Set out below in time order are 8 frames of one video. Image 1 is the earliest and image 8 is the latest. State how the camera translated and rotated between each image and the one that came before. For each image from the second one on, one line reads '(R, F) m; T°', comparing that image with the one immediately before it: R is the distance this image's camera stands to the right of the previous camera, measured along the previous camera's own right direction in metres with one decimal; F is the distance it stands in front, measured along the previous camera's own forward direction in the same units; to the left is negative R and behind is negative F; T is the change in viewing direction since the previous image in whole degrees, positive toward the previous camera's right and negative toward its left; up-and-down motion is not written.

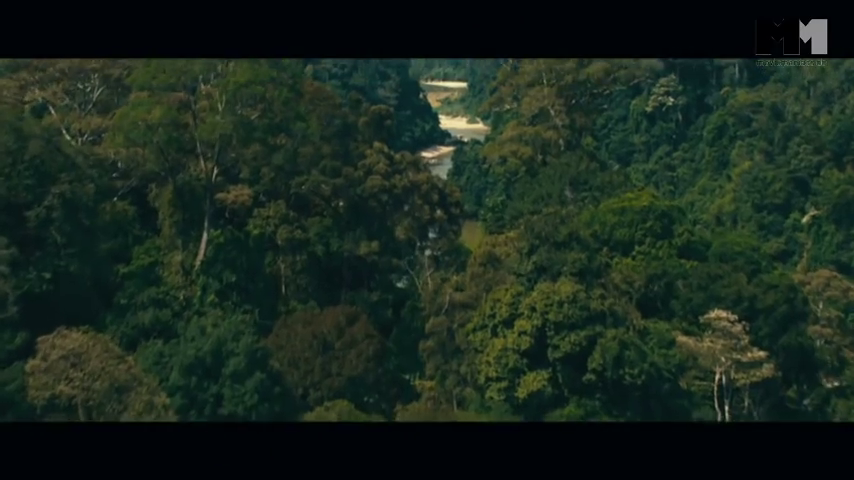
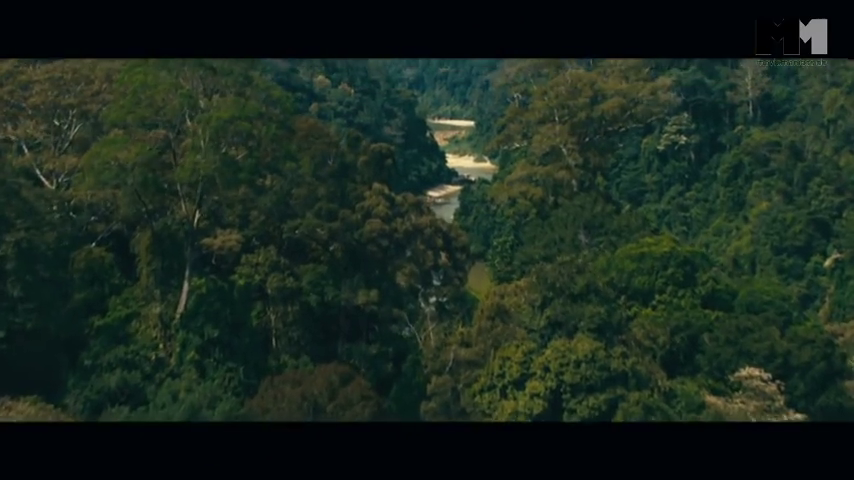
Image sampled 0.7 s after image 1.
(0.0, +0.8) m; 0°
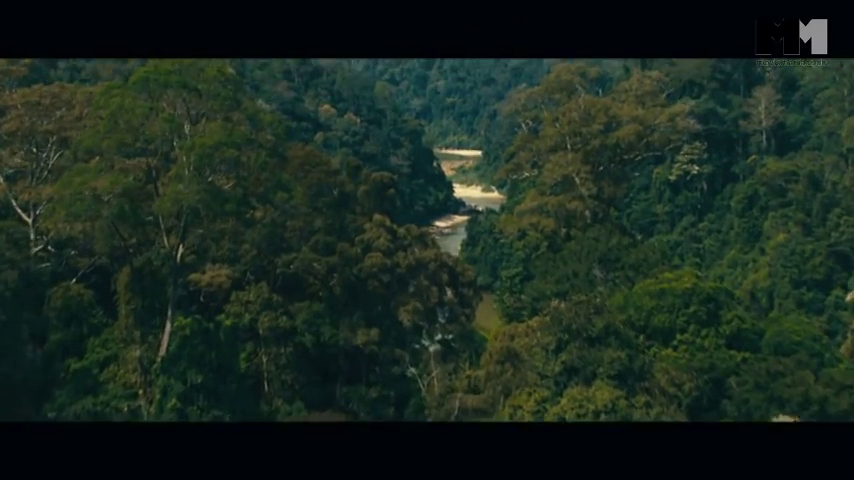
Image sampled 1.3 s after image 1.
(0.0, +0.6) m; 0°
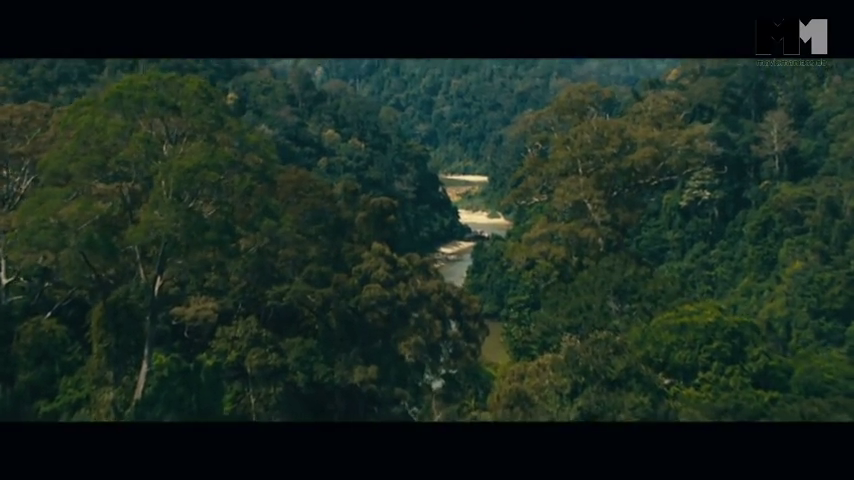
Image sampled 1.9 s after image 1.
(0.0, +0.6) m; 0°
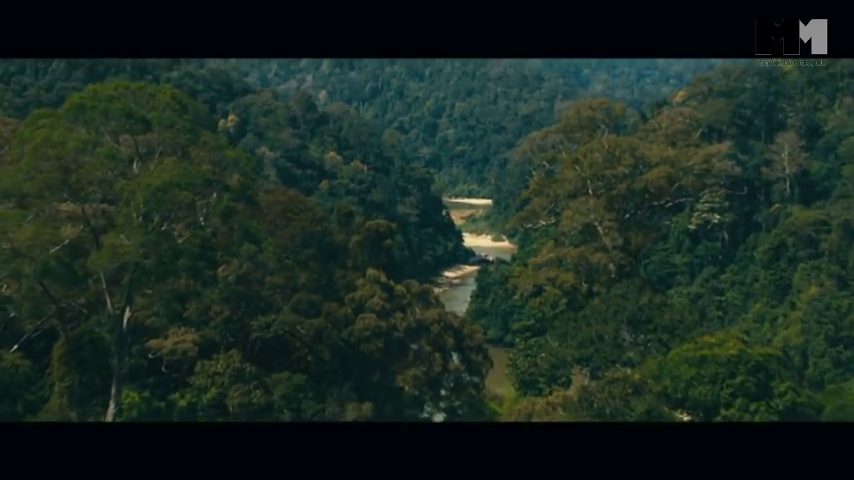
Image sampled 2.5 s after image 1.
(0.0, +0.6) m; 0°
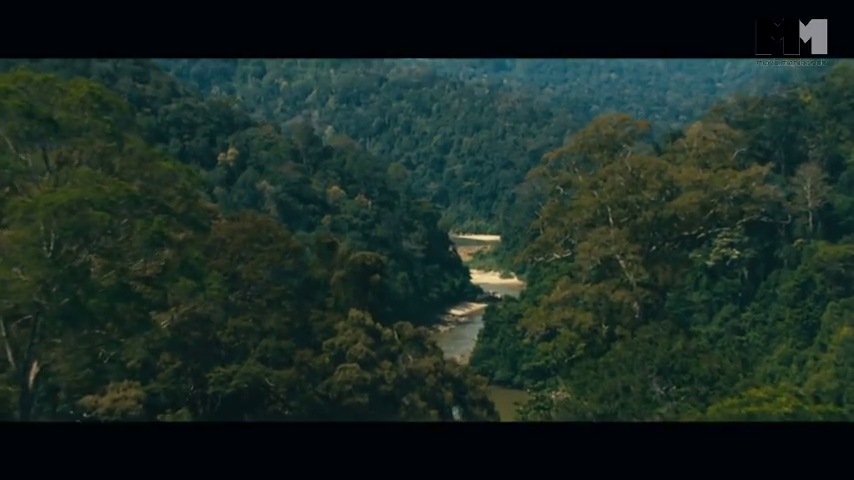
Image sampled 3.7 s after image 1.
(+0.1, +1.3) m; 0°
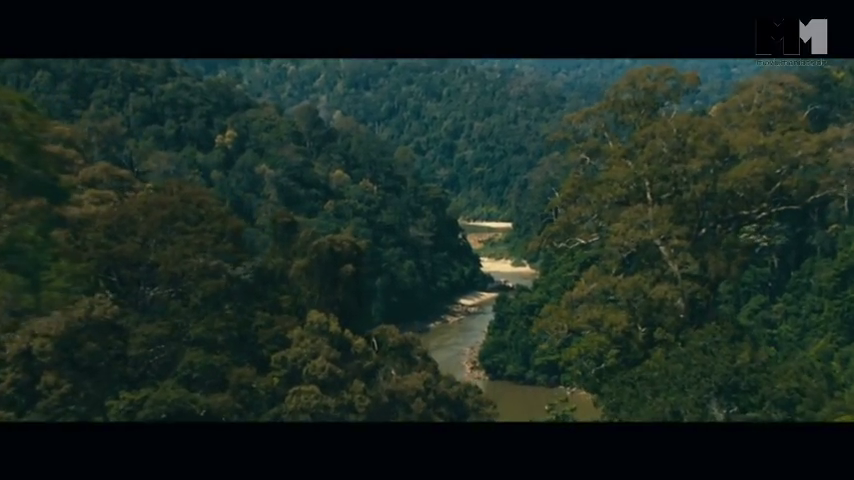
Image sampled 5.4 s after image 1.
(+0.1, +1.7) m; -1°
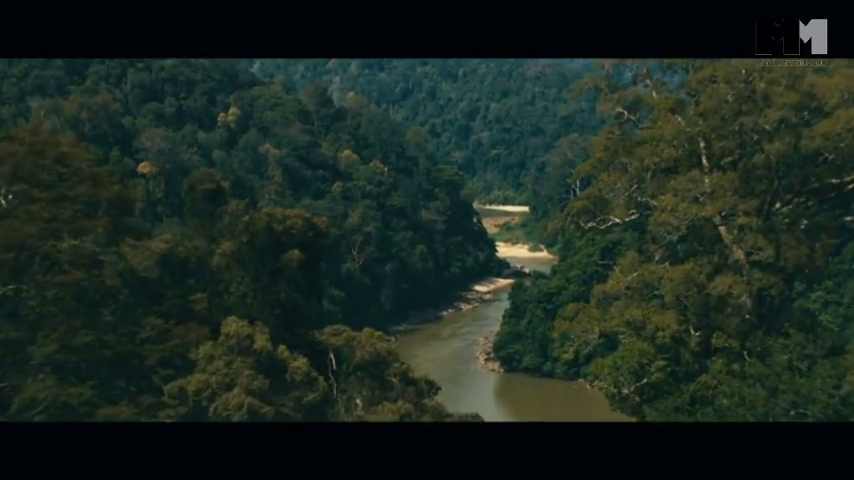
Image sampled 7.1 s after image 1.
(+0.1, +1.6) m; -1°
